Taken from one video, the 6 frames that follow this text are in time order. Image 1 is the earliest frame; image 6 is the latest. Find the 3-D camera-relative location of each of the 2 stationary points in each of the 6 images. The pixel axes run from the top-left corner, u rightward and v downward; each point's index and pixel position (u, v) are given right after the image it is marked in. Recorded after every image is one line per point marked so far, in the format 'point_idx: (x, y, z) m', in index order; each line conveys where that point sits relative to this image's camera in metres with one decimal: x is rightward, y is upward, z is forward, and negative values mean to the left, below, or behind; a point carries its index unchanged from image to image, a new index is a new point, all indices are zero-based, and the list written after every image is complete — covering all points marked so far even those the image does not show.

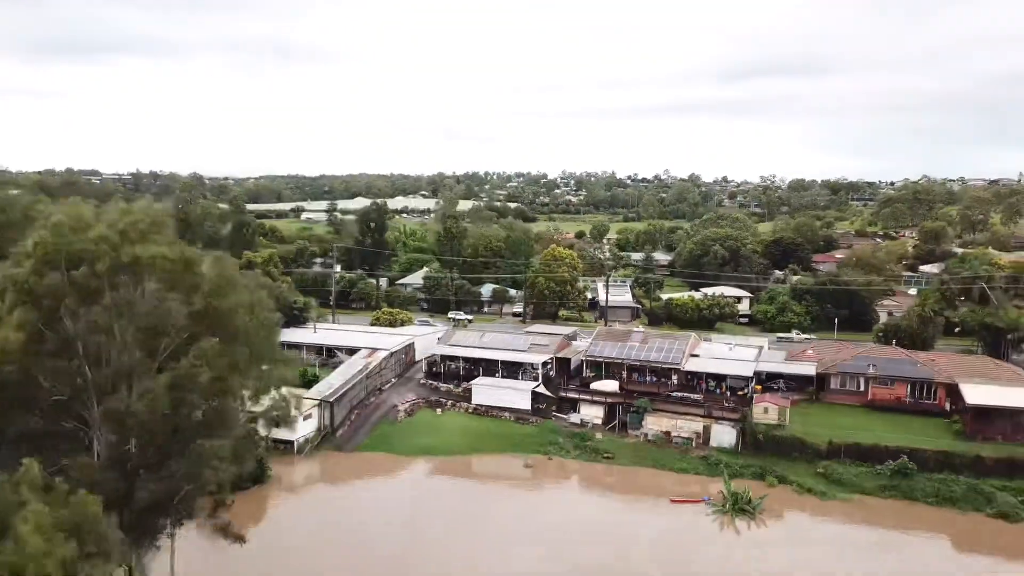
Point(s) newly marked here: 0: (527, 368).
0: (+0.3, -1.5, +14.9) m
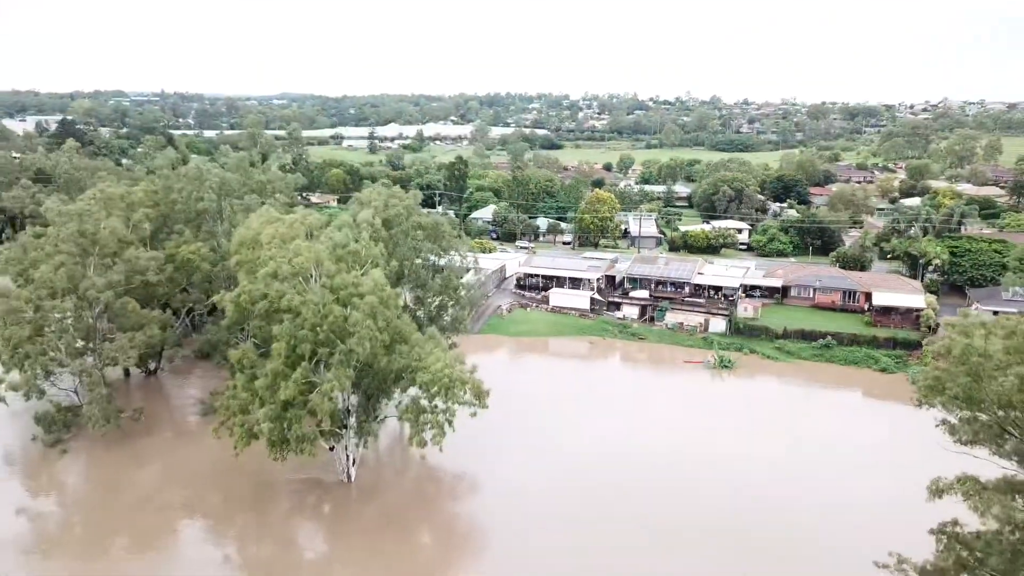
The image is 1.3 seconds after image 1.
0: (+1.9, +0.1, +21.4) m
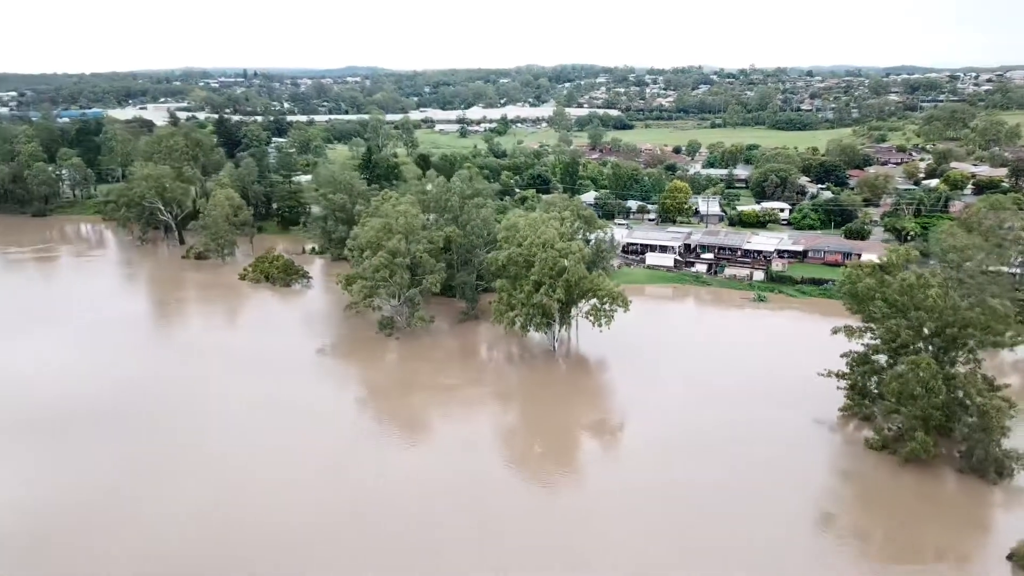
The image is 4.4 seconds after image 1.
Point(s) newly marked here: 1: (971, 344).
0: (+6.0, +1.5, +31.3) m
1: (+8.8, -1.0, +15.6) m
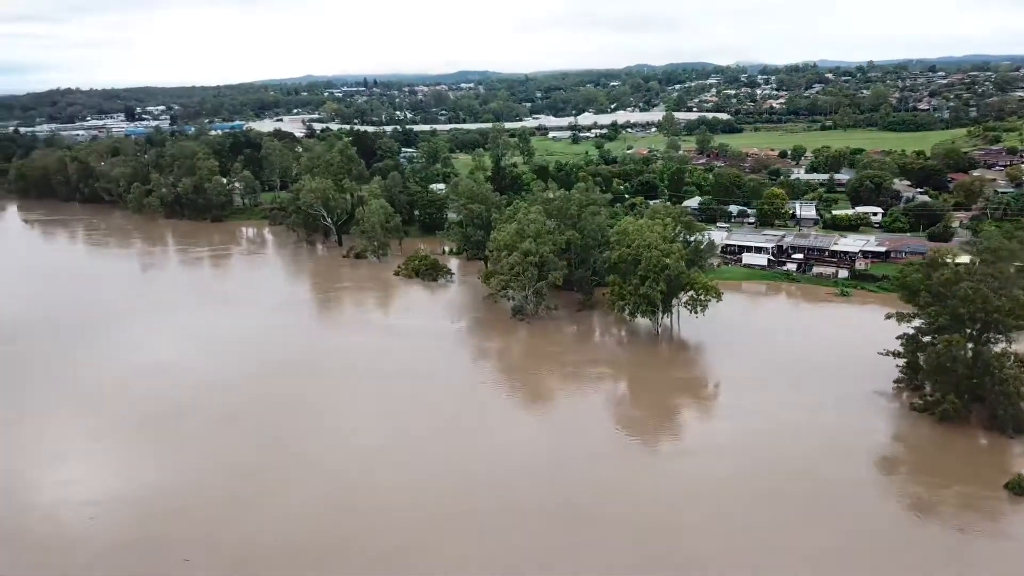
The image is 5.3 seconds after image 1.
0: (+10.8, +1.6, +35.1) m
1: (+11.5, -0.9, +19.2) m
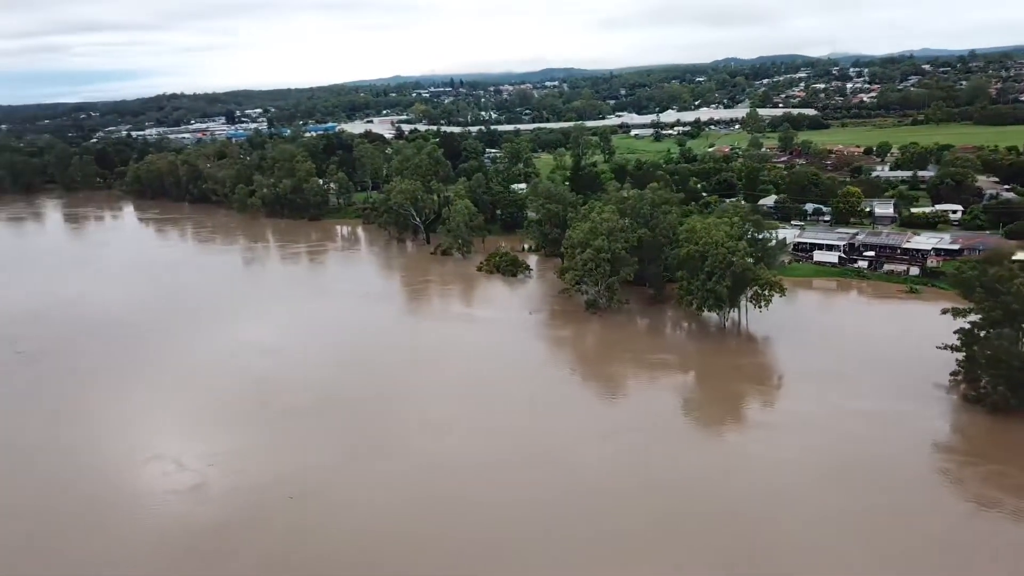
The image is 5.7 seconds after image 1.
0: (+14.2, +1.8, +35.8) m
1: (+13.2, -0.8, +20.0) m
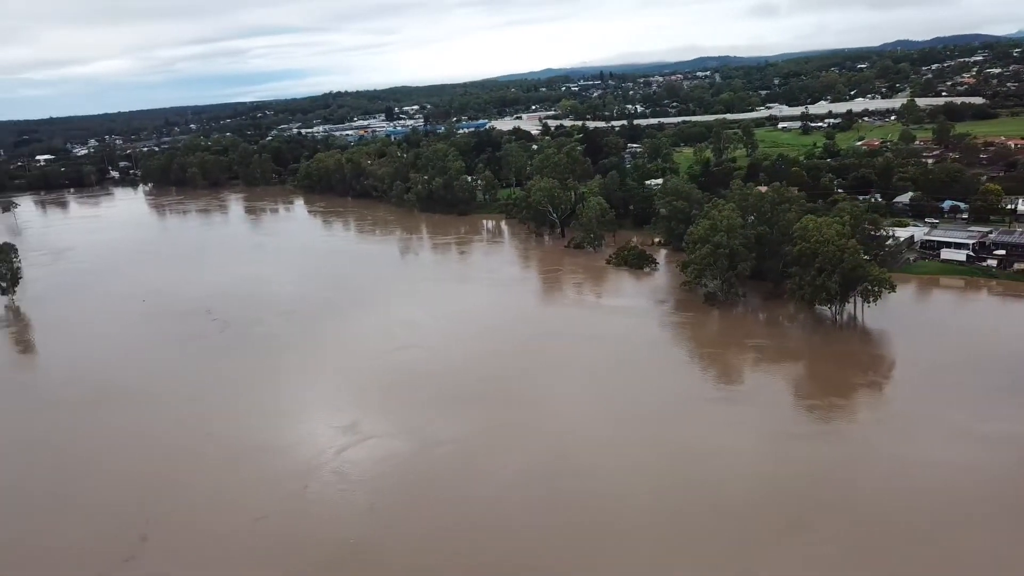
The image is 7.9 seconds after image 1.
0: (+20.0, +1.9, +35.8) m
1: (+16.1, -0.8, +20.4) m
